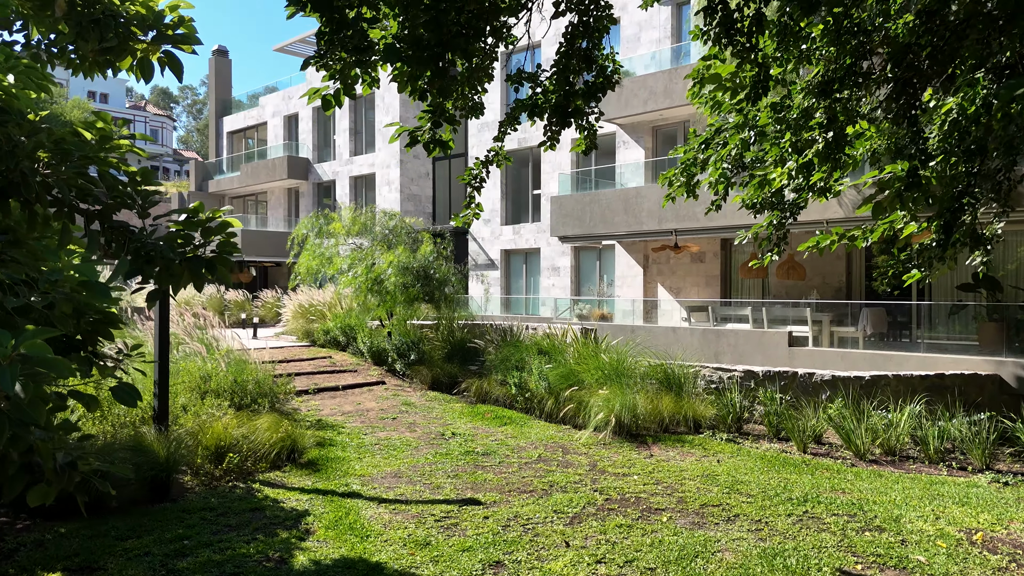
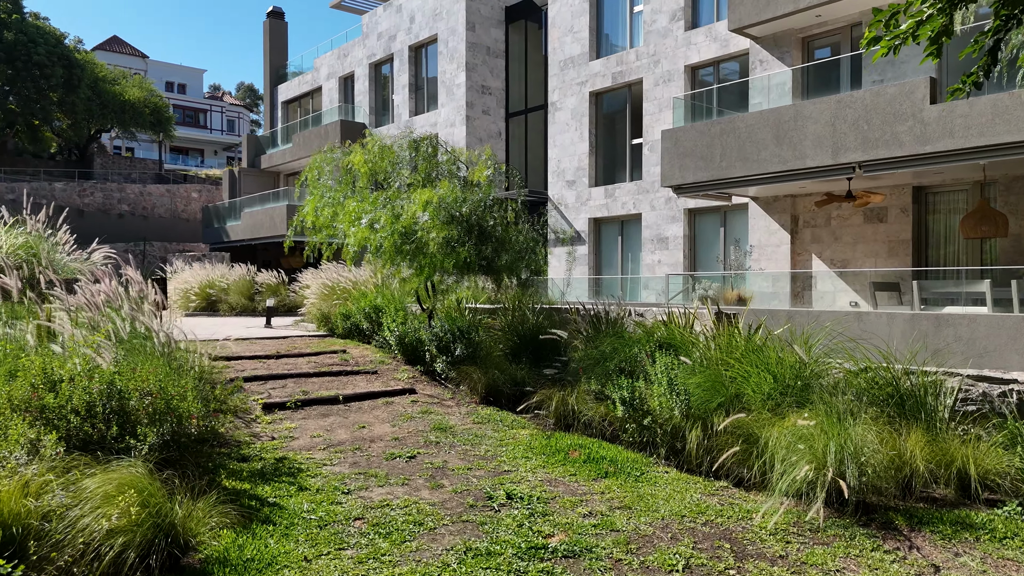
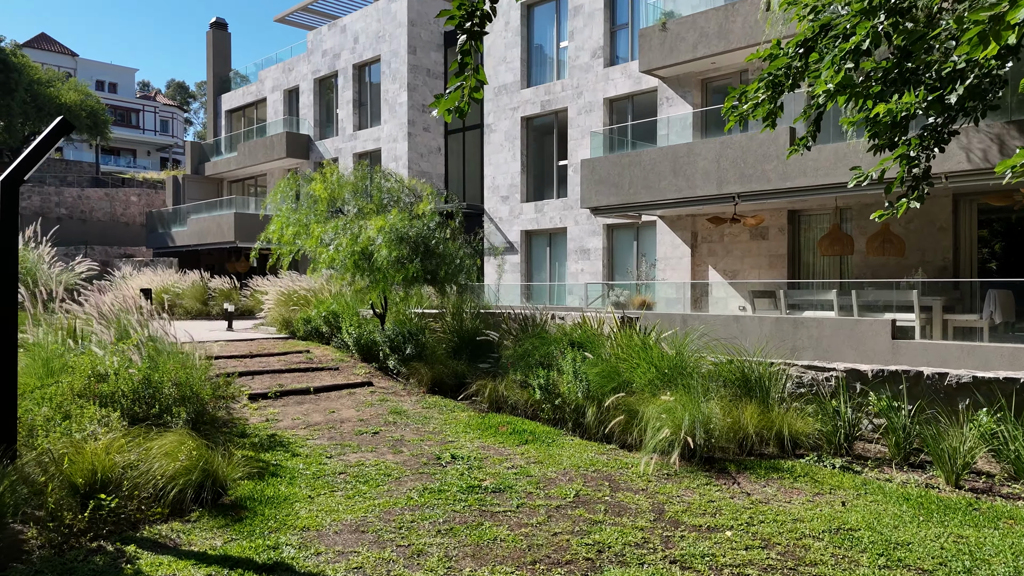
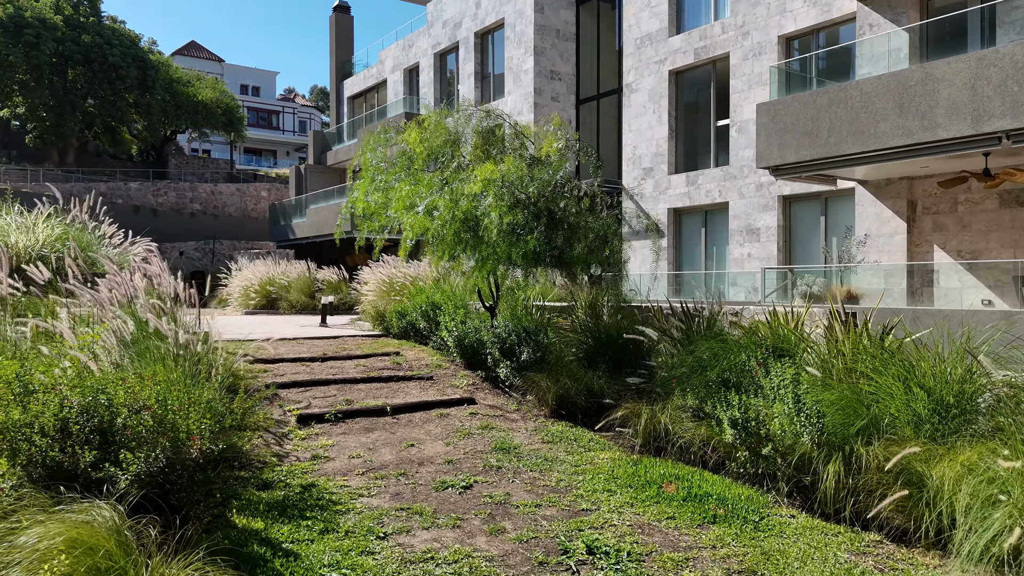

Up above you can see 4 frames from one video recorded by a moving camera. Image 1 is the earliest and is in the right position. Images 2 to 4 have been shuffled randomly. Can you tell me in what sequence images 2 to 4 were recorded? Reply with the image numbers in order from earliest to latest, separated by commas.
3, 2, 4
